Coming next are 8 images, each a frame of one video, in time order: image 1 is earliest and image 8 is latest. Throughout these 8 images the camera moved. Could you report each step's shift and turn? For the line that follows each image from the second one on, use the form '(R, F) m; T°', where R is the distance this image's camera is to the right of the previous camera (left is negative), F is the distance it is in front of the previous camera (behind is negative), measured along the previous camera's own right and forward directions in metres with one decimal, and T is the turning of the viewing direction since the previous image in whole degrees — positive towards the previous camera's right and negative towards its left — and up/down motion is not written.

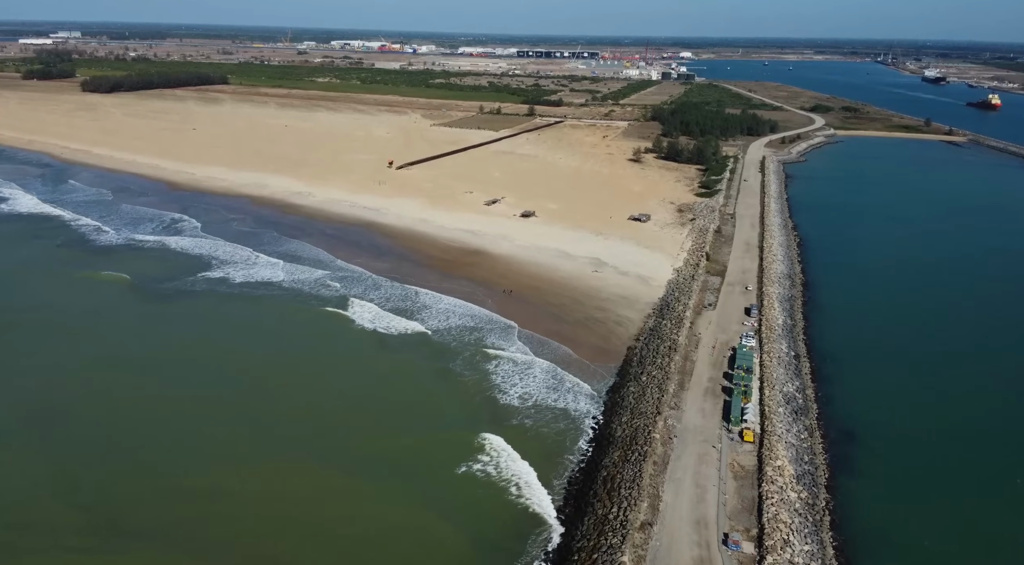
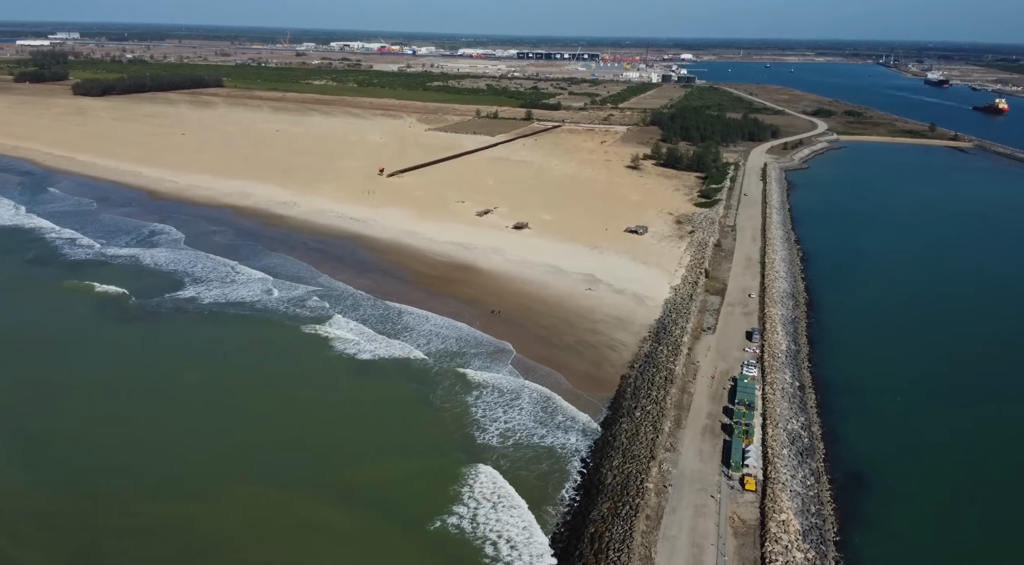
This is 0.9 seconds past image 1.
(+0.4, +1.2) m; 0°
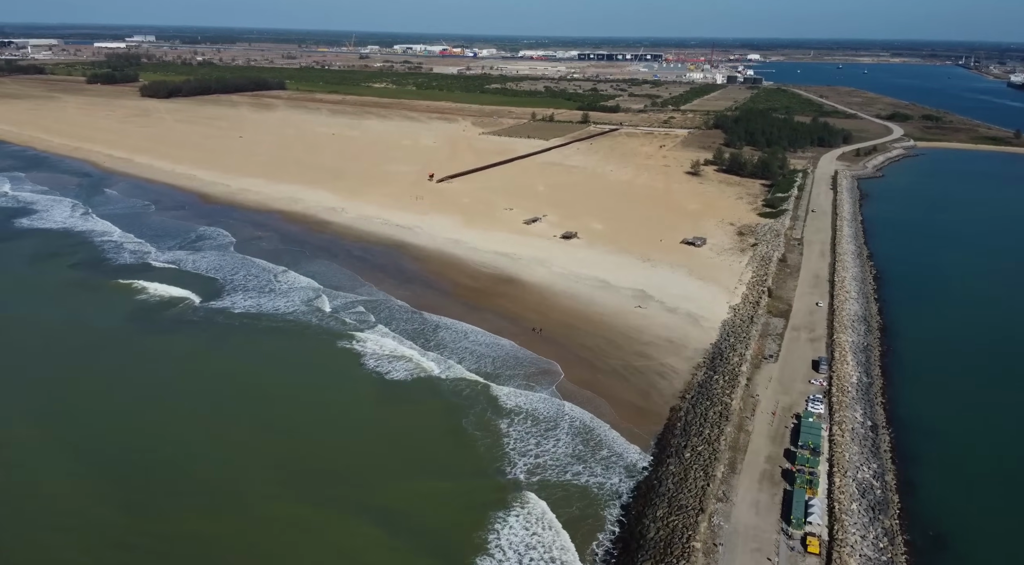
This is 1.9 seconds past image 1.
(+0.4, +1.2) m; -5°
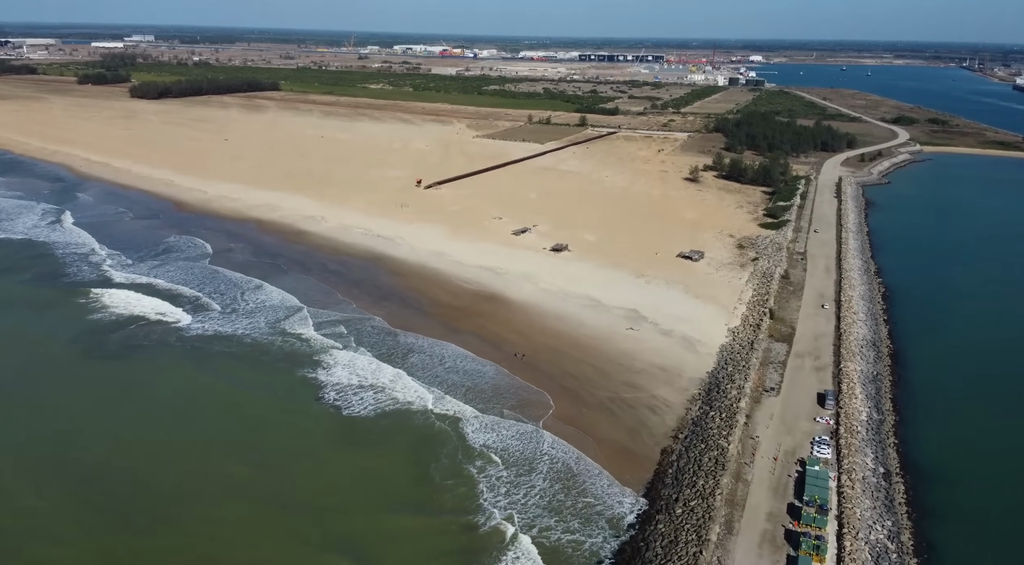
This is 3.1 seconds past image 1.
(+0.7, +1.6) m; 0°
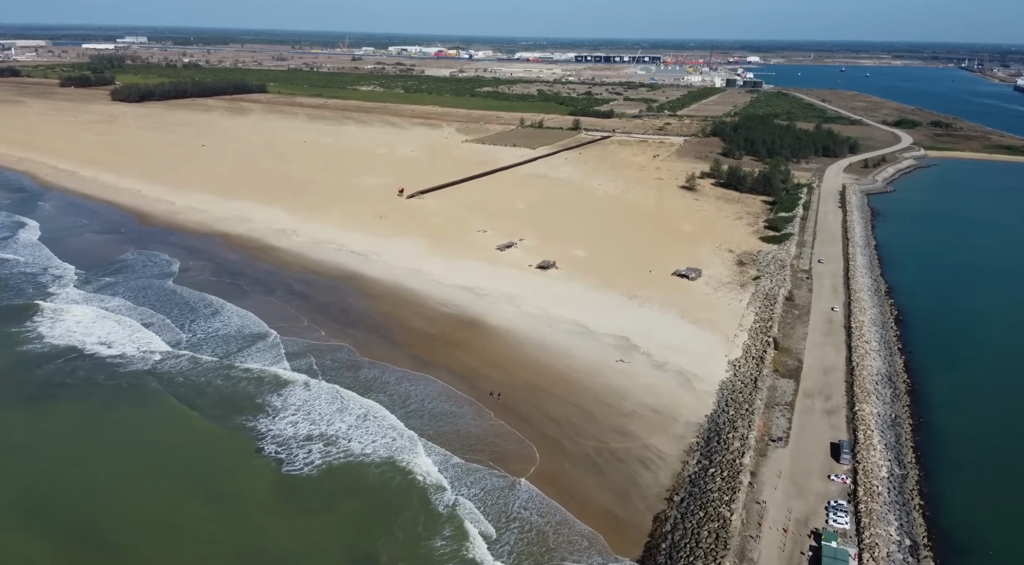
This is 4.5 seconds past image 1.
(+0.6, +2.0) m; 0°
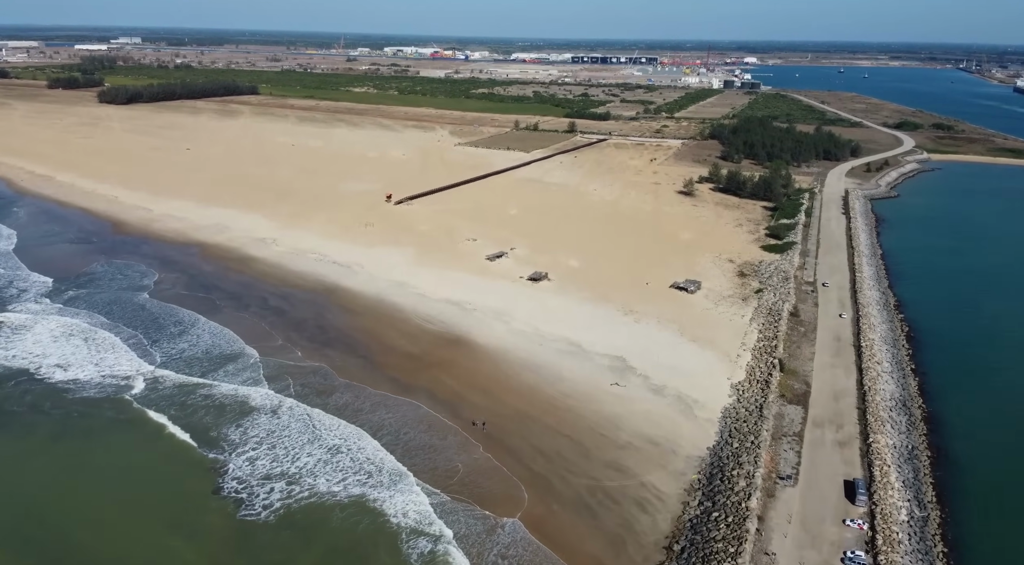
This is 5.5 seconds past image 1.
(+0.3, +1.3) m; 0°
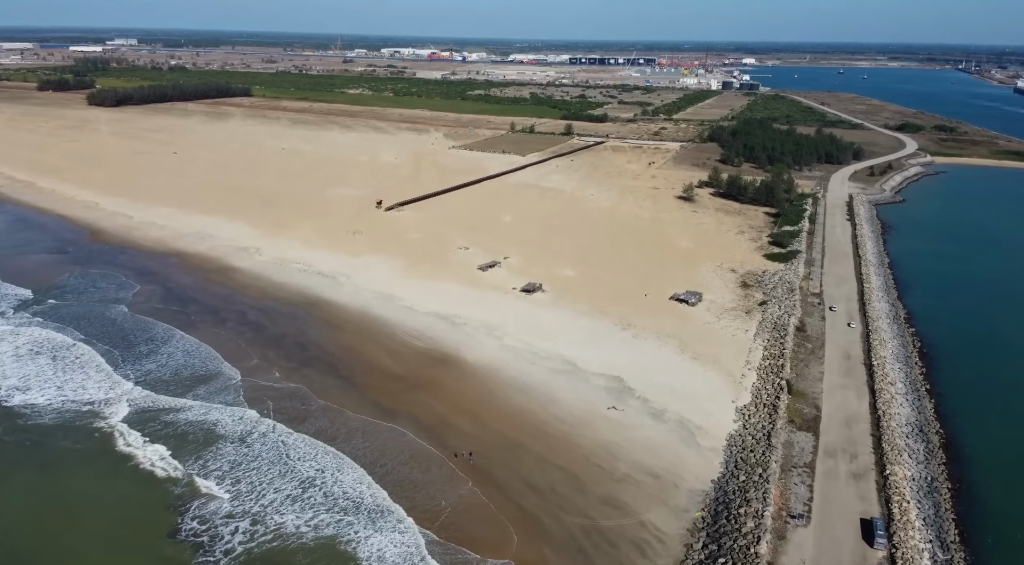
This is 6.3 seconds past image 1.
(+0.2, +1.1) m; 0°
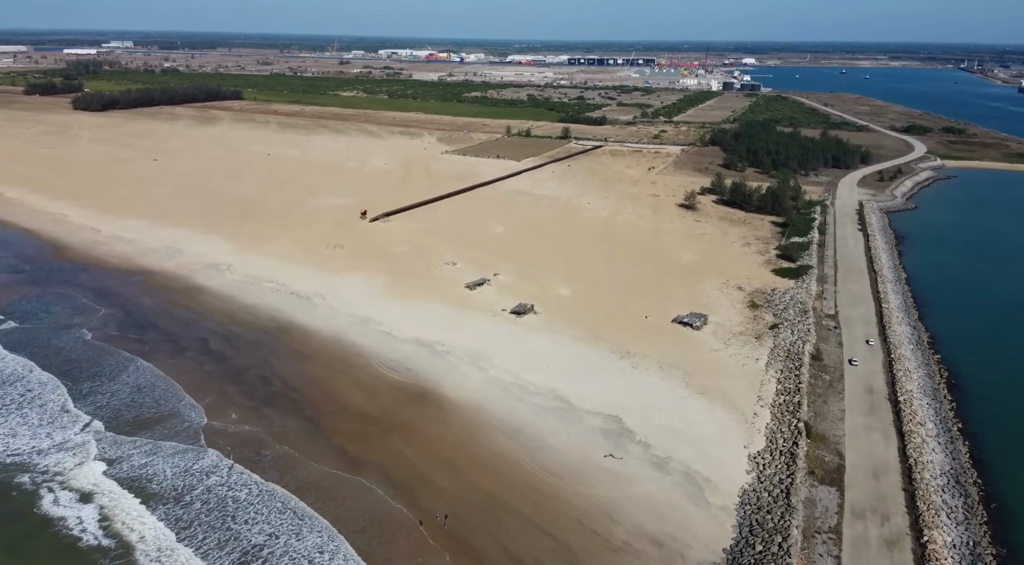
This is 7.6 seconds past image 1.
(+0.4, +1.9) m; 0°
